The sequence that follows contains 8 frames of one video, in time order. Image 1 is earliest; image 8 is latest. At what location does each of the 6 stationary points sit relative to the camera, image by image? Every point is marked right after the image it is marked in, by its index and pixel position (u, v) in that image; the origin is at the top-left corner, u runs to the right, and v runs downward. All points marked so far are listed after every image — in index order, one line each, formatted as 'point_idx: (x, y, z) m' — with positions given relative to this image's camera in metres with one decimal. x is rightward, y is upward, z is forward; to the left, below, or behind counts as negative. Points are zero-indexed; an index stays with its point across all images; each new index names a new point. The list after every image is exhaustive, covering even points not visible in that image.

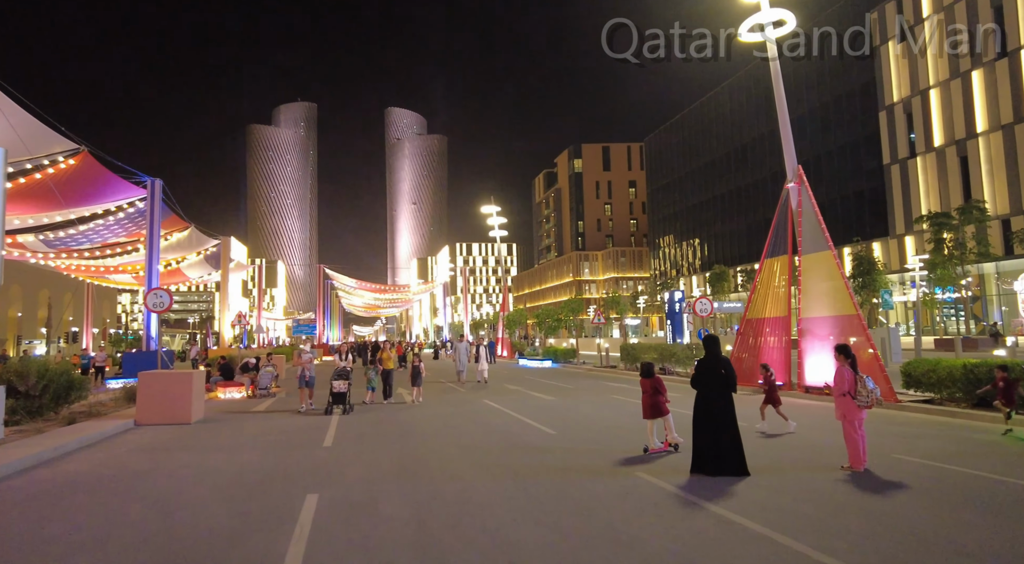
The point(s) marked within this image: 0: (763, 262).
0: (+7.6, +0.6, +20.1) m
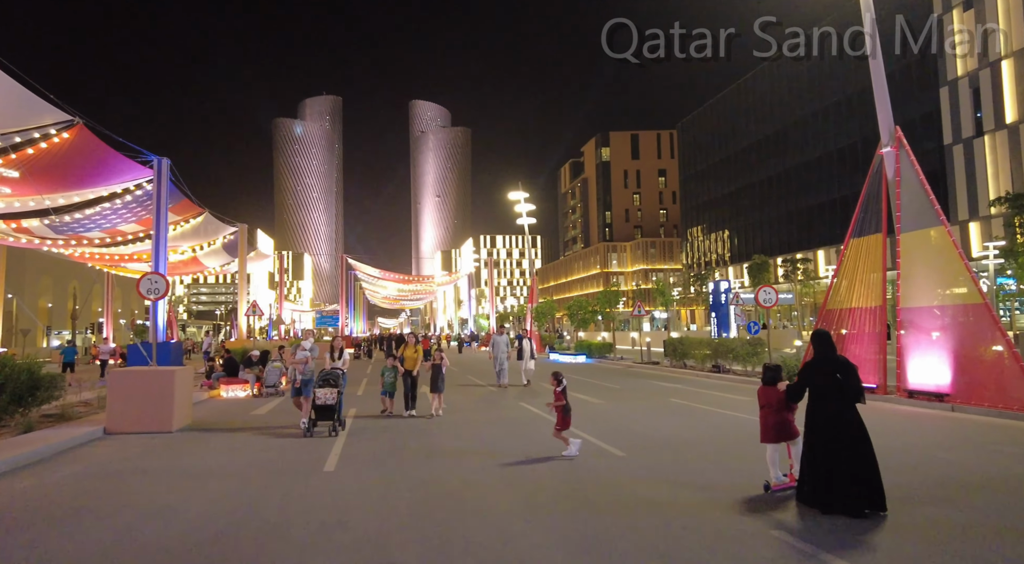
0: (+8.7, +1.0, +17.1) m
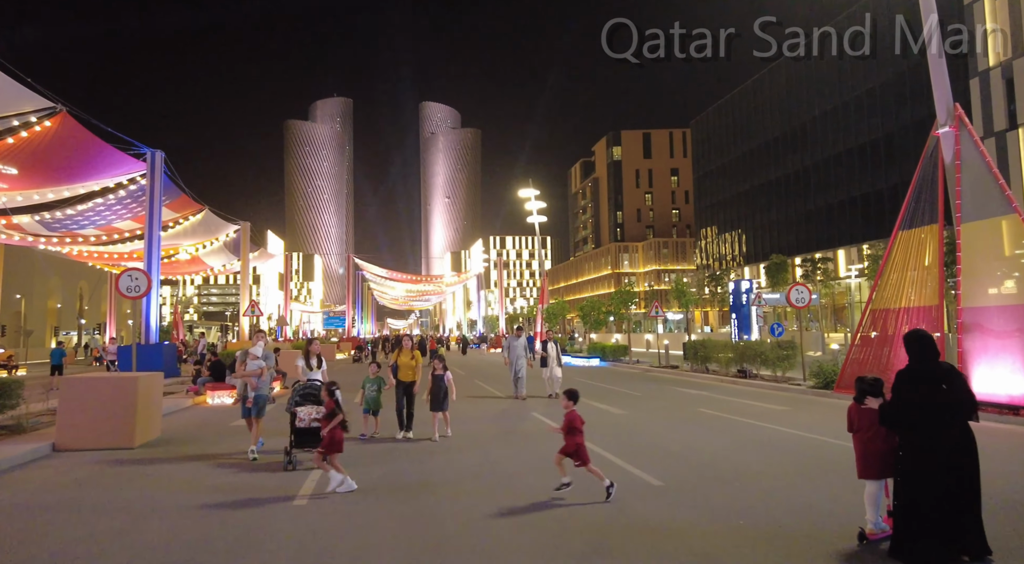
0: (+8.9, +1.1, +15.4) m
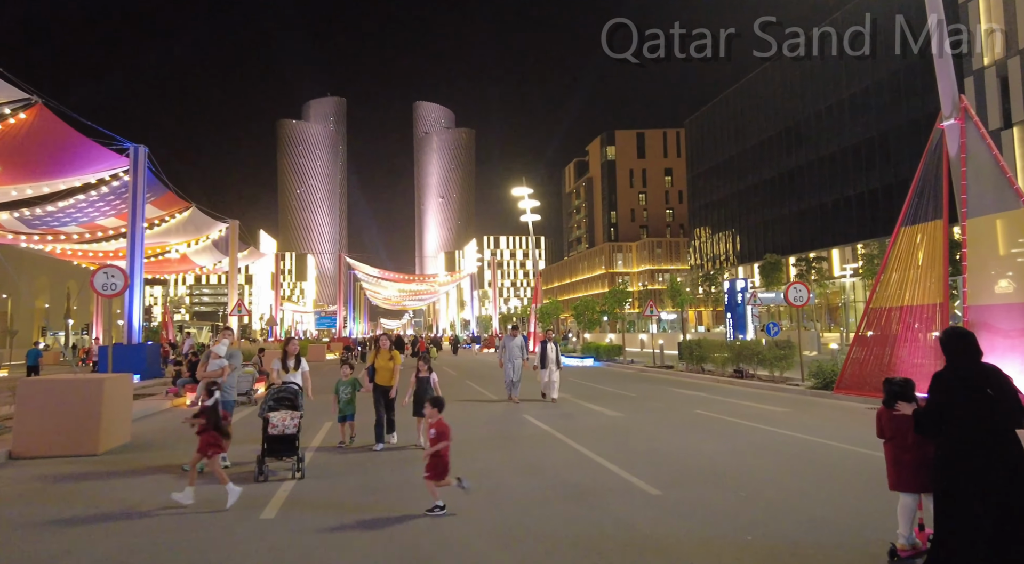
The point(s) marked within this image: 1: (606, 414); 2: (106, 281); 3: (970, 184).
0: (+8.7, +1.1, +15.0) m
1: (+1.9, -2.7, +13.5) m
2: (-9.6, 0.0, +15.7) m
3: (+9.2, +2.0, +13.3) m
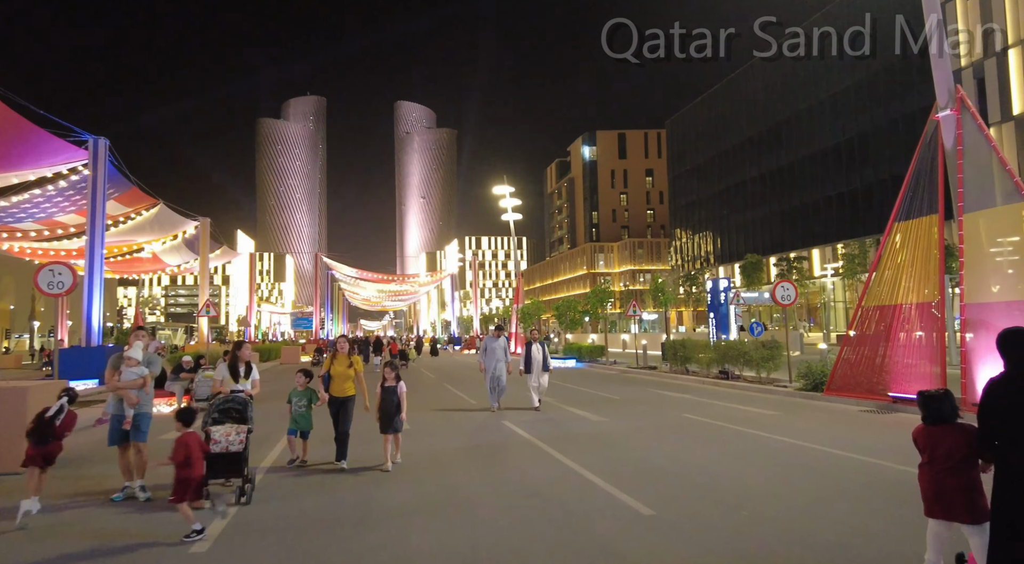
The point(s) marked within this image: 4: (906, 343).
0: (+8.3, +1.2, +14.5) m
1: (+1.5, -2.7, +12.8) m
2: (-10.0, +0.1, +14.6) m
3: (+8.7, +2.0, +12.8) m
4: (+8.1, -1.3, +13.7) m
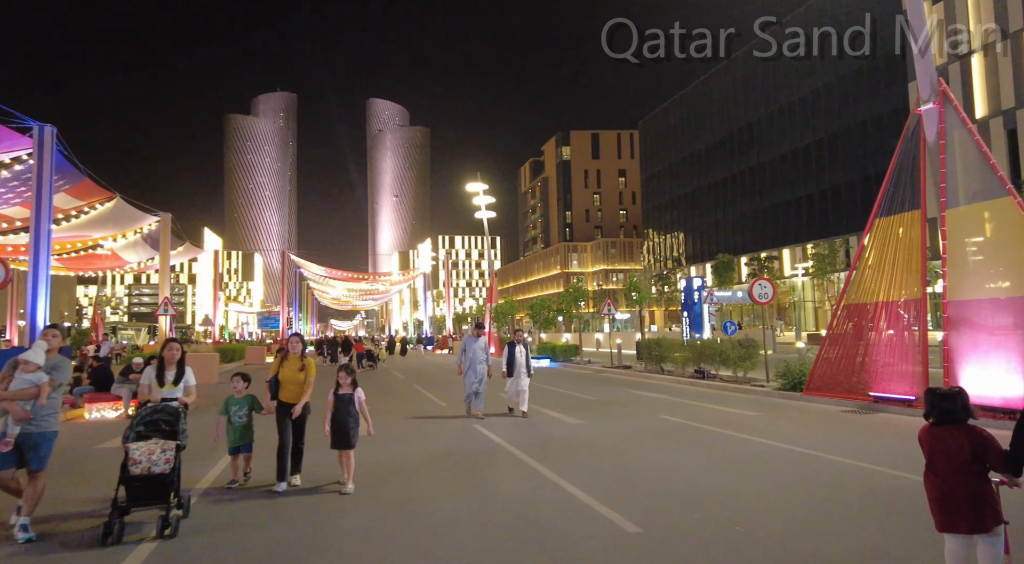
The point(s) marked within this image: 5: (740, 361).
0: (+7.7, +1.2, +14.2) m
1: (+1.0, -2.6, +12.3) m
2: (-10.6, +0.2, +13.6) m
3: (+8.2, +2.1, +12.5) m
4: (+7.6, -1.2, +13.4) m
5: (+6.8, -2.3, +19.7) m
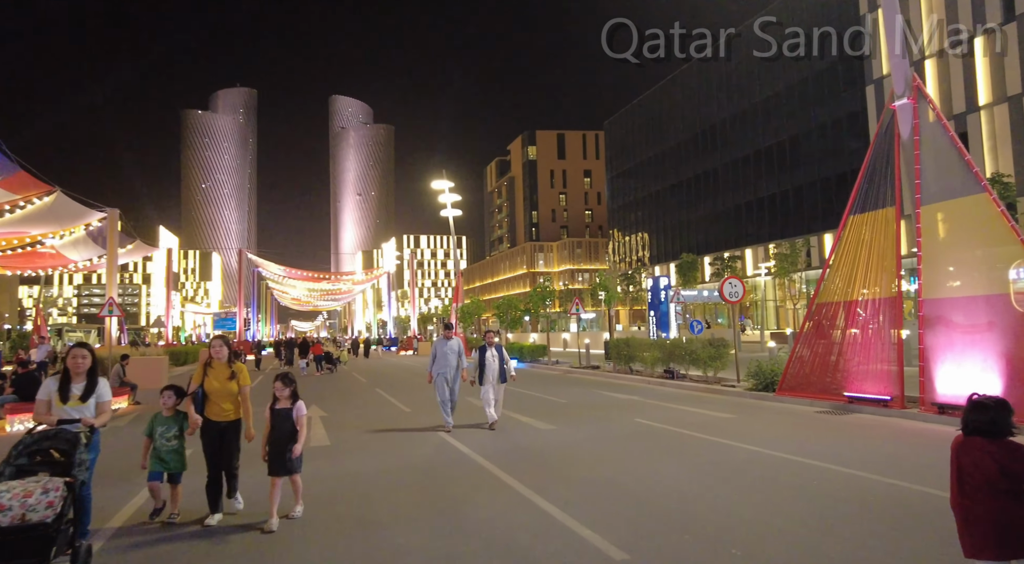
0: (+7.0, +1.3, +14.0) m
1: (+0.4, -2.6, +11.7) m
2: (-11.2, +0.2, +12.4) m
3: (+7.6, +2.1, +12.3) m
4: (+6.9, -1.2, +13.2) m
5: (+5.8, -2.3, +19.5) m
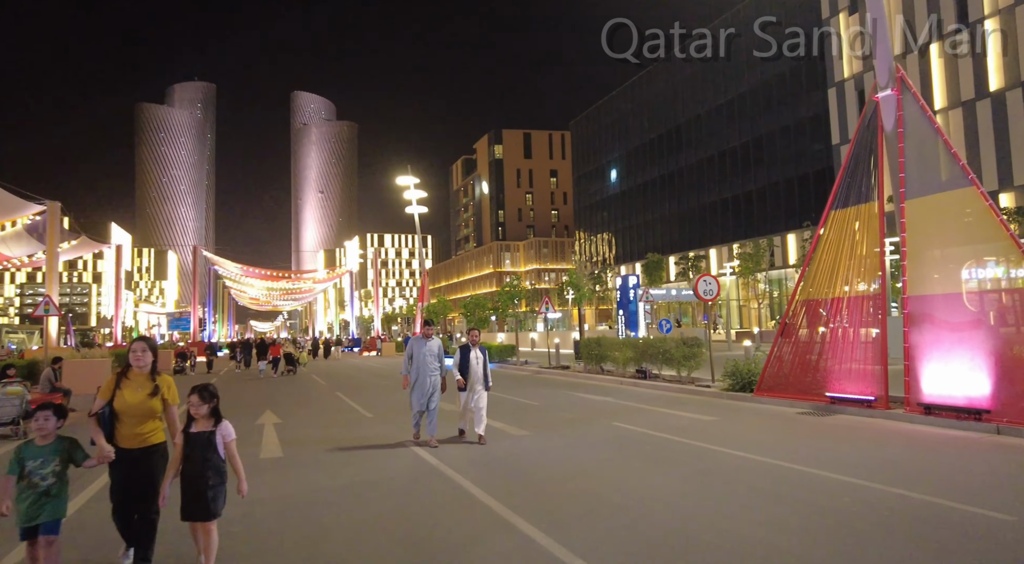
0: (+6.4, +1.3, +13.6) m
1: (0.0, -2.5, +11.0) m
2: (-11.7, +0.3, +11.1) m
3: (+7.1, +2.2, +12.0) m
4: (+6.4, -1.1, +12.8) m
5: (+4.9, -2.2, +19.0) m
